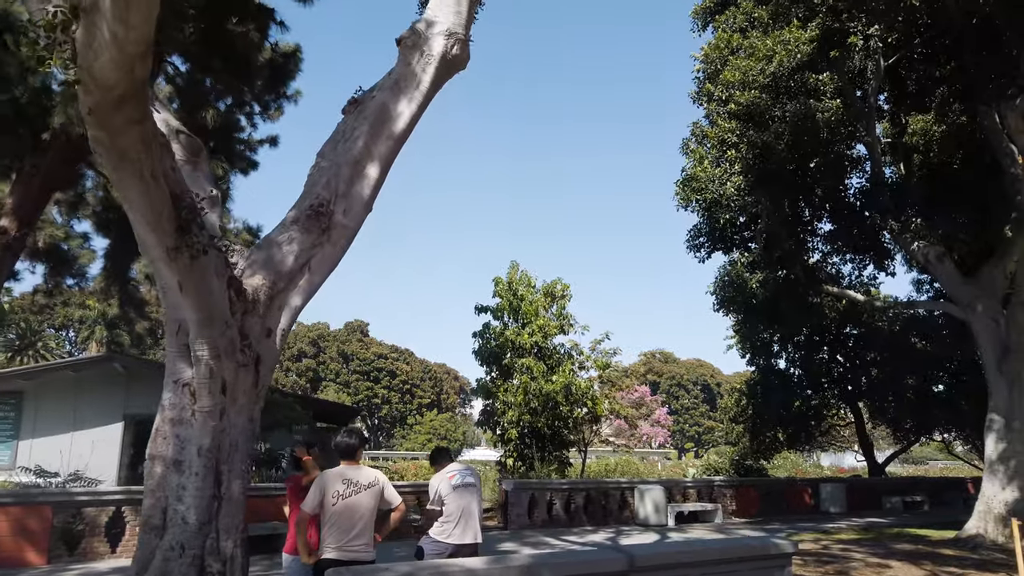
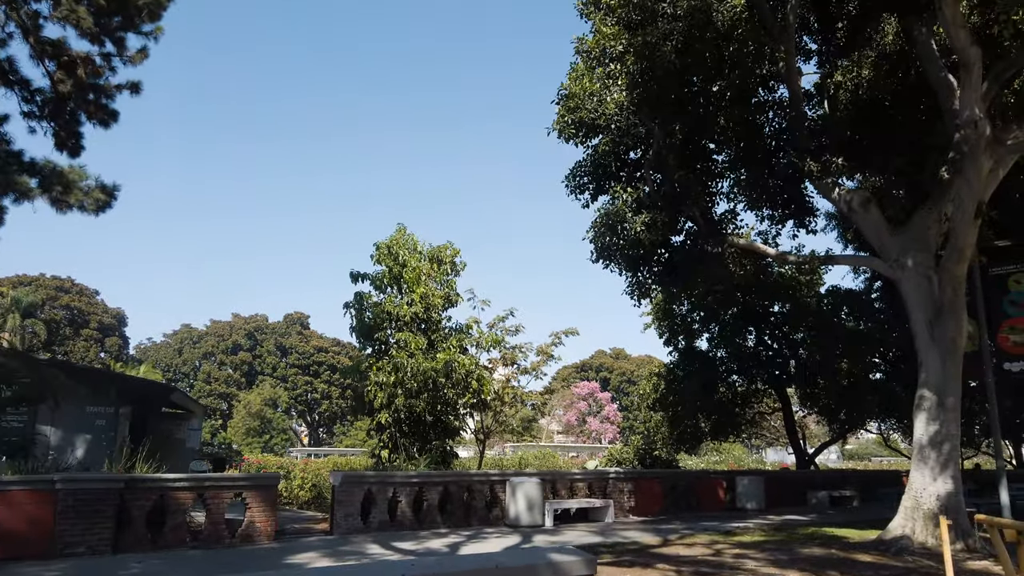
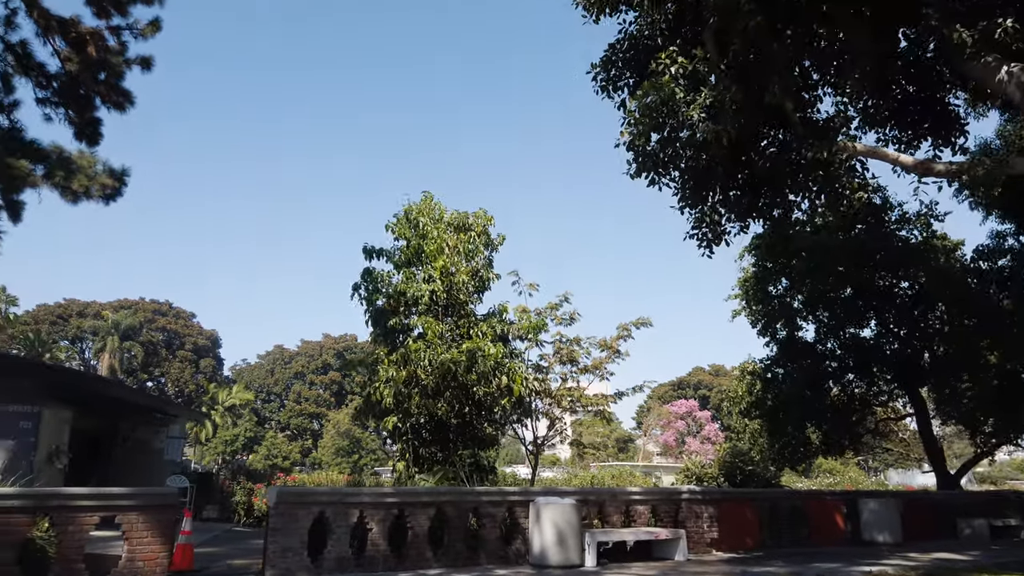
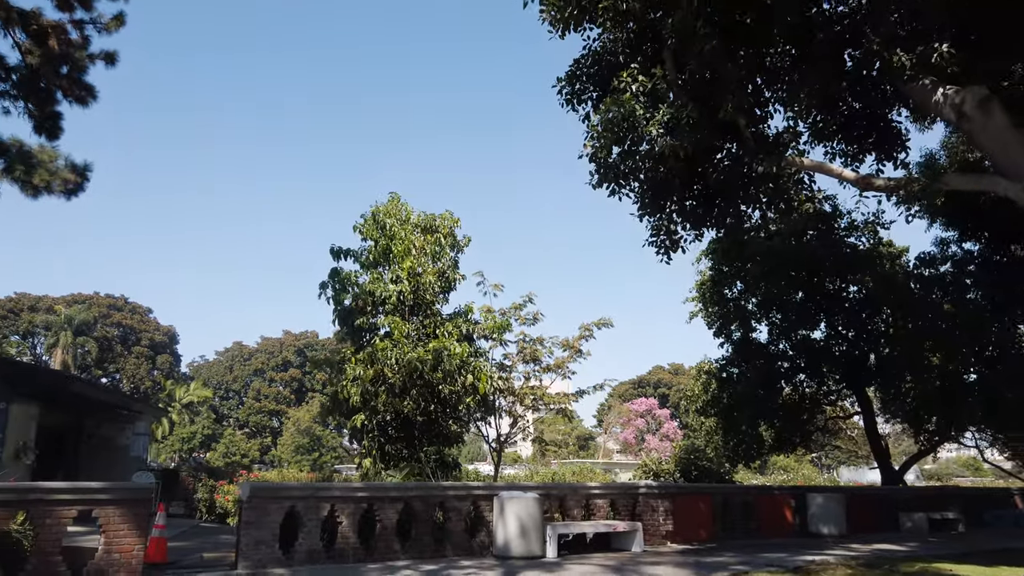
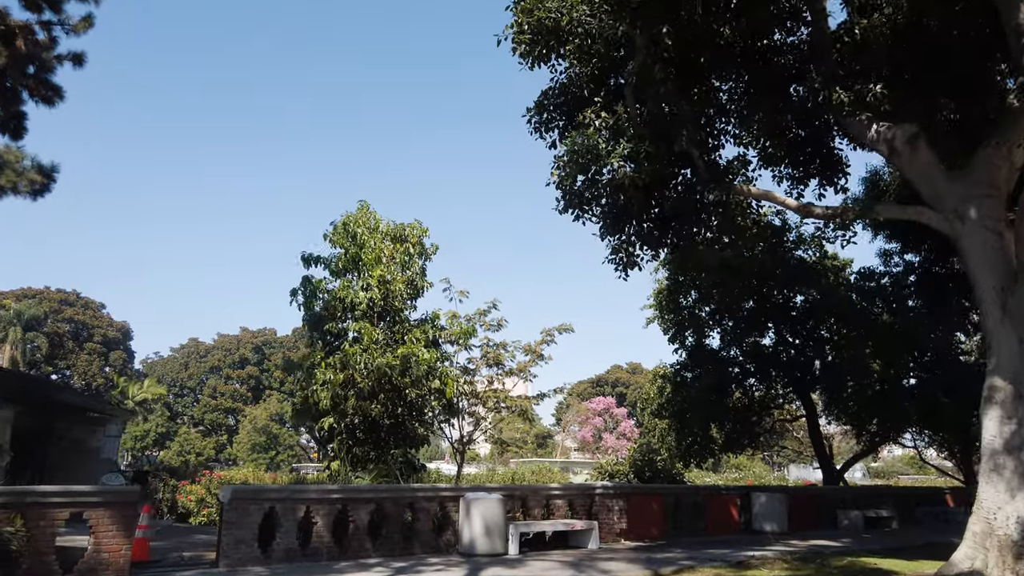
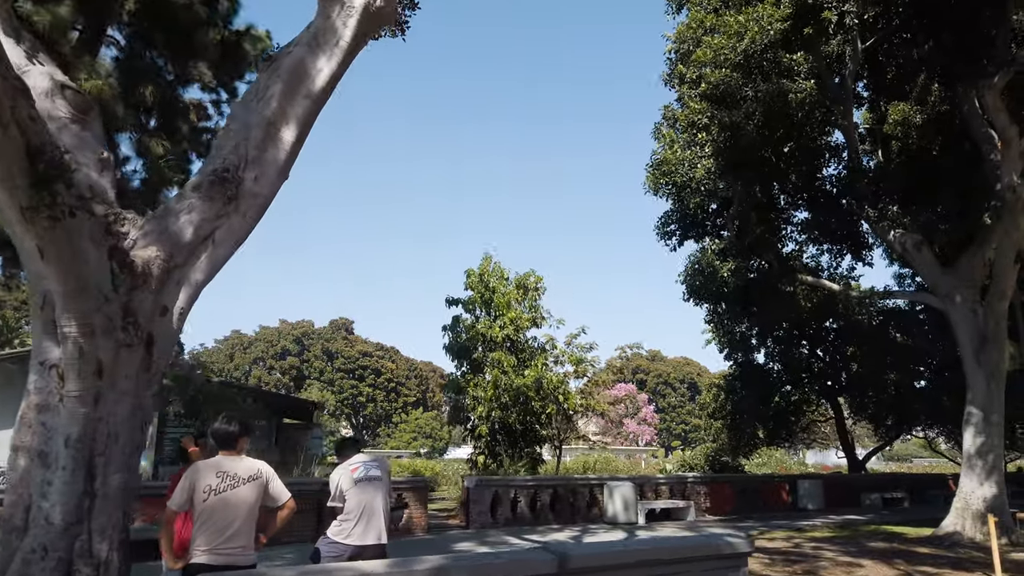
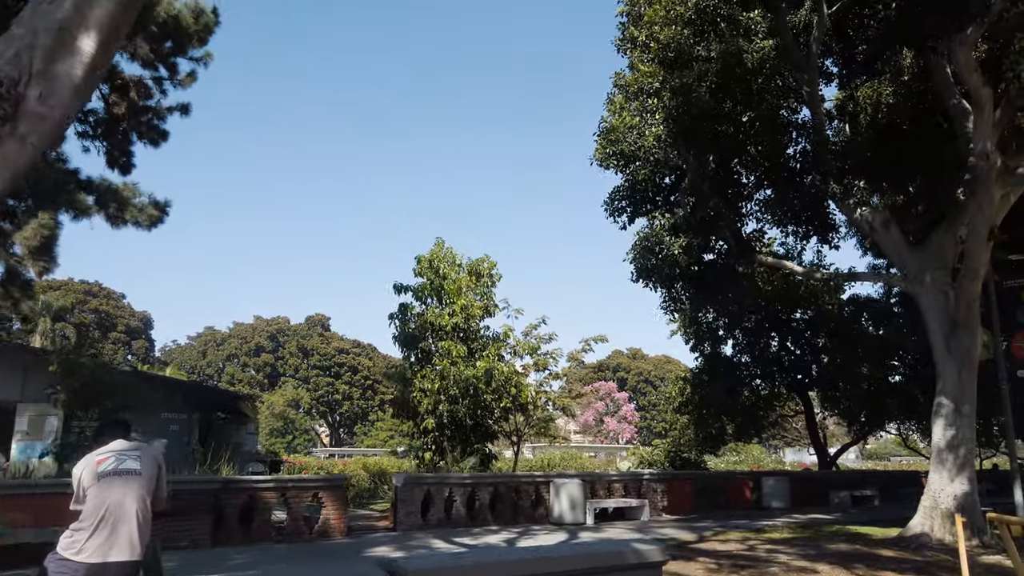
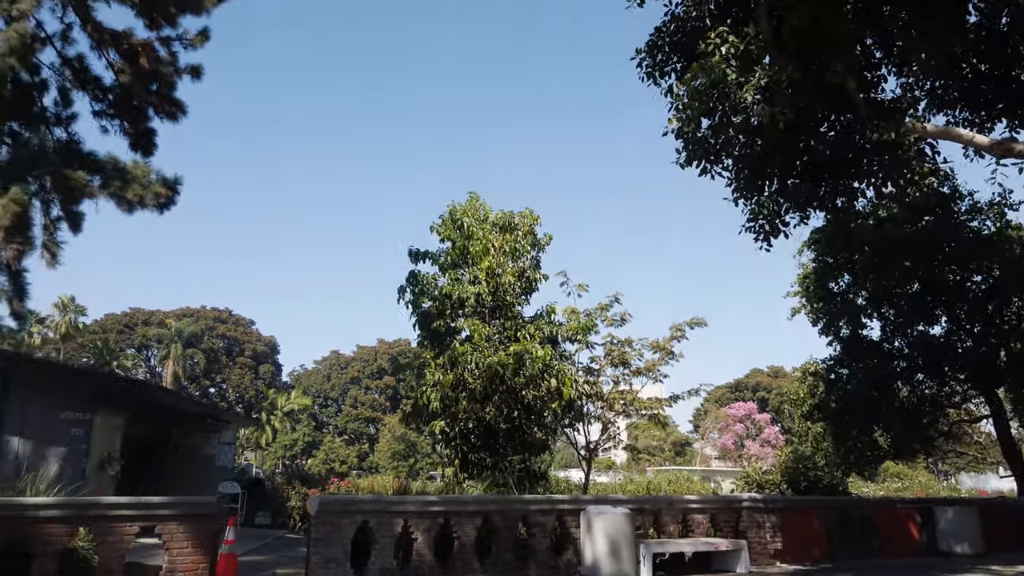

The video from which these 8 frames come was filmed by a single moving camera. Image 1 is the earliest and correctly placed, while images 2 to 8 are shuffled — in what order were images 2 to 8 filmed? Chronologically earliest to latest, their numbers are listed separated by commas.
6, 7, 2, 5, 4, 3, 8
